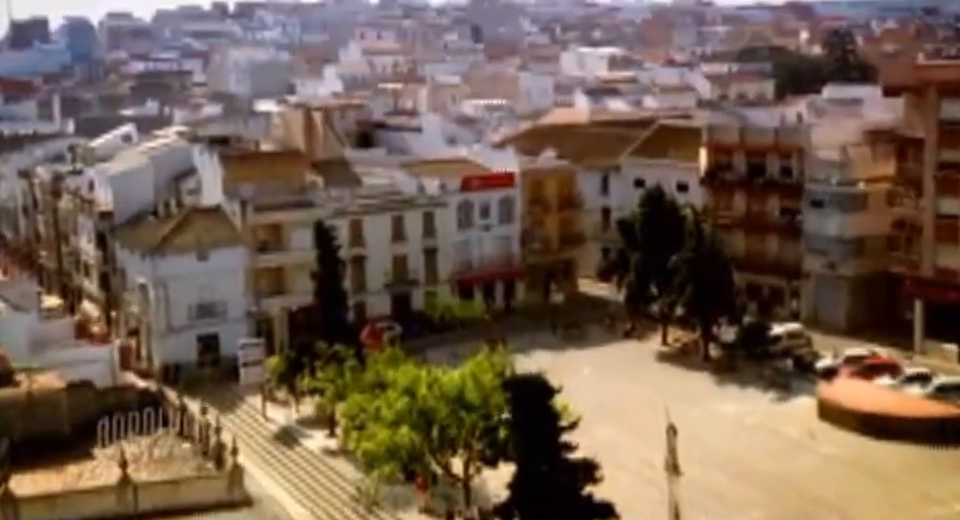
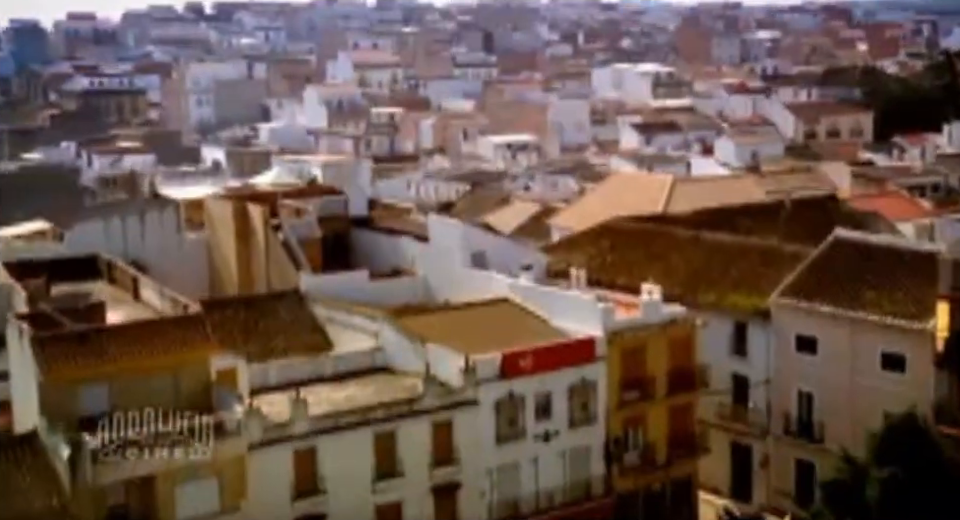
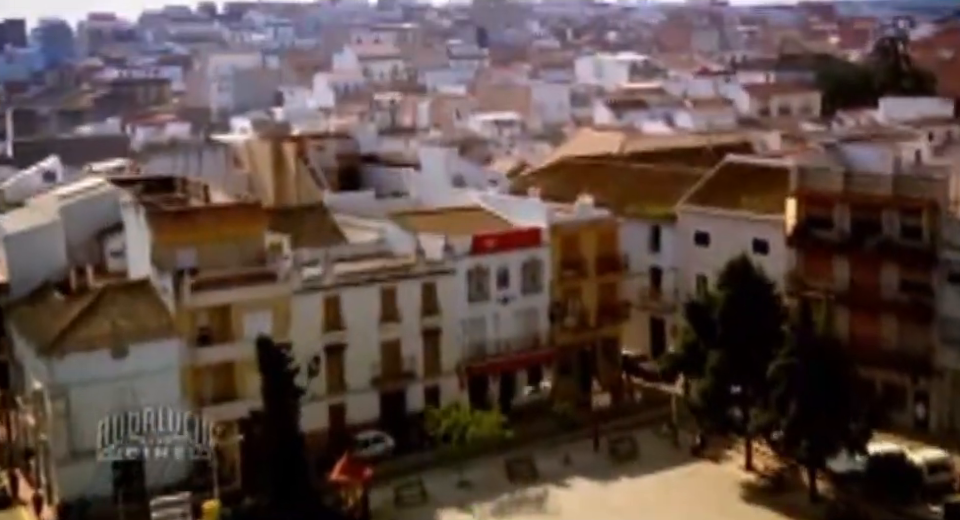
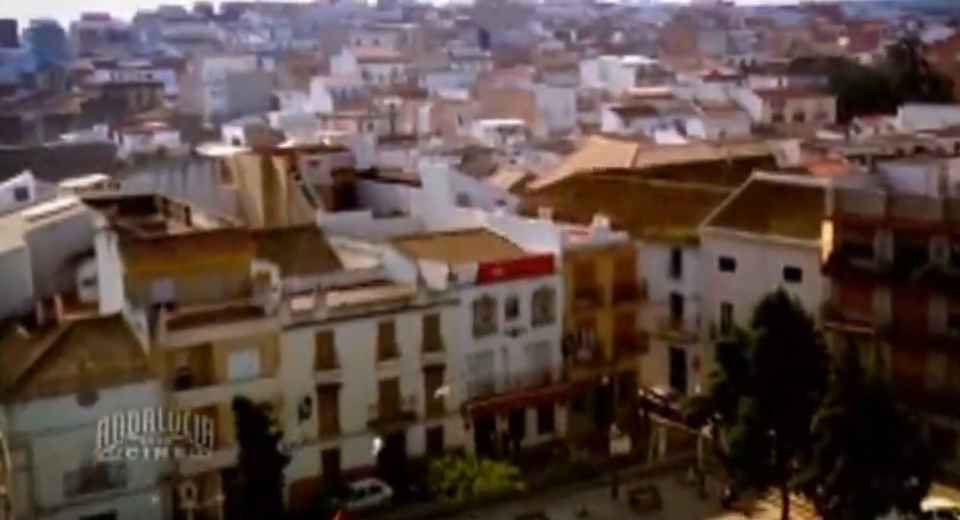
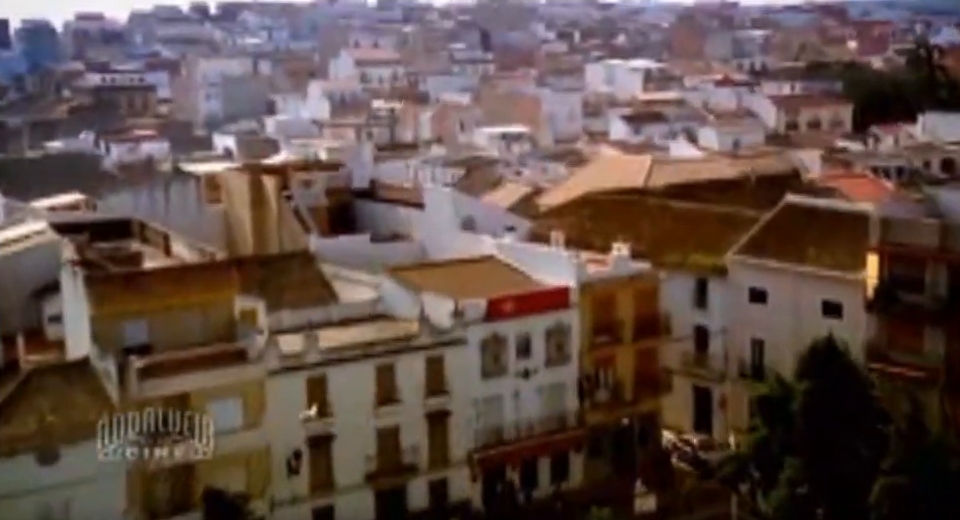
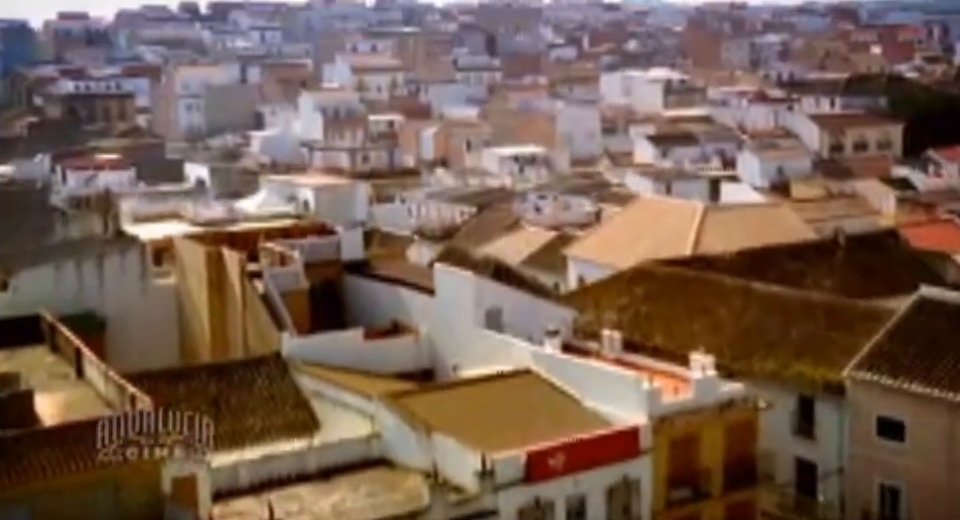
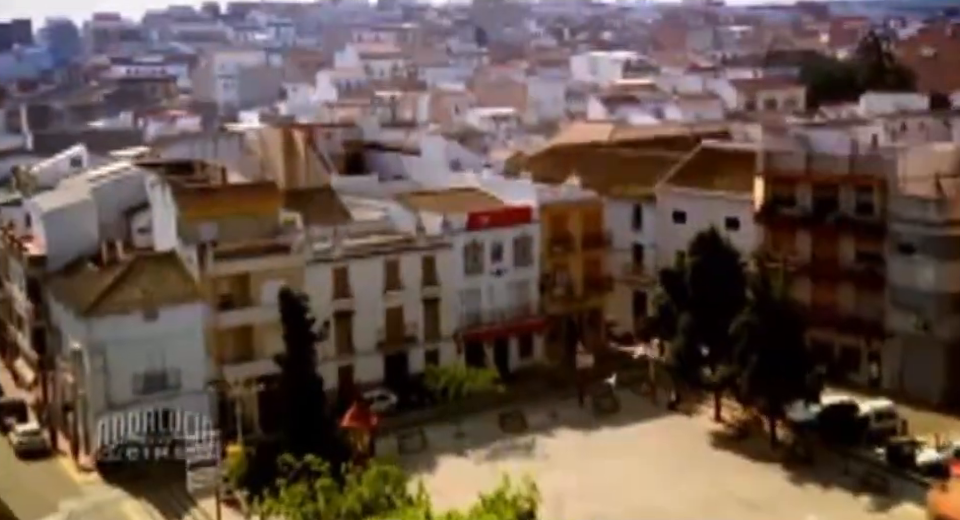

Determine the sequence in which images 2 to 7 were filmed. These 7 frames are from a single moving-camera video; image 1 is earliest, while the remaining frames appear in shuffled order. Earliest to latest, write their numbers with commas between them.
7, 3, 4, 5, 2, 6
